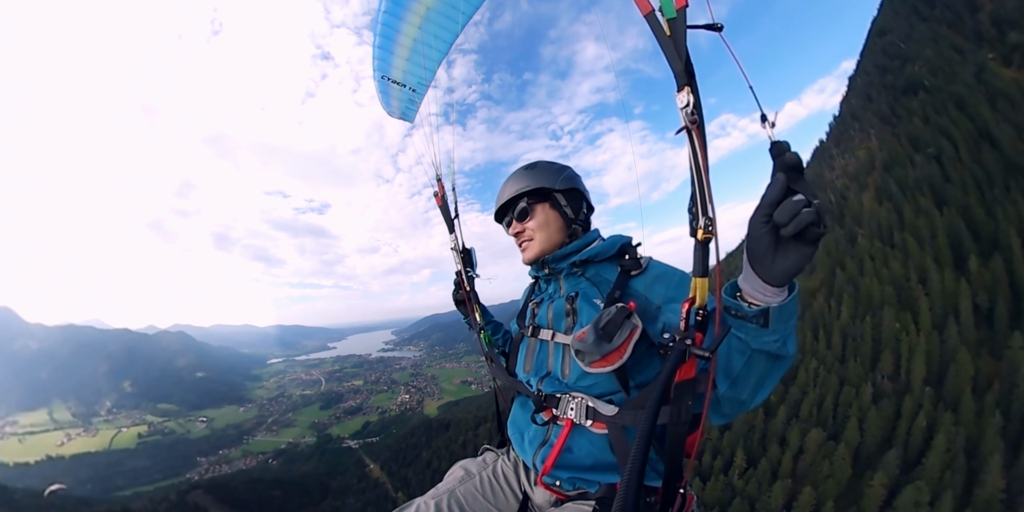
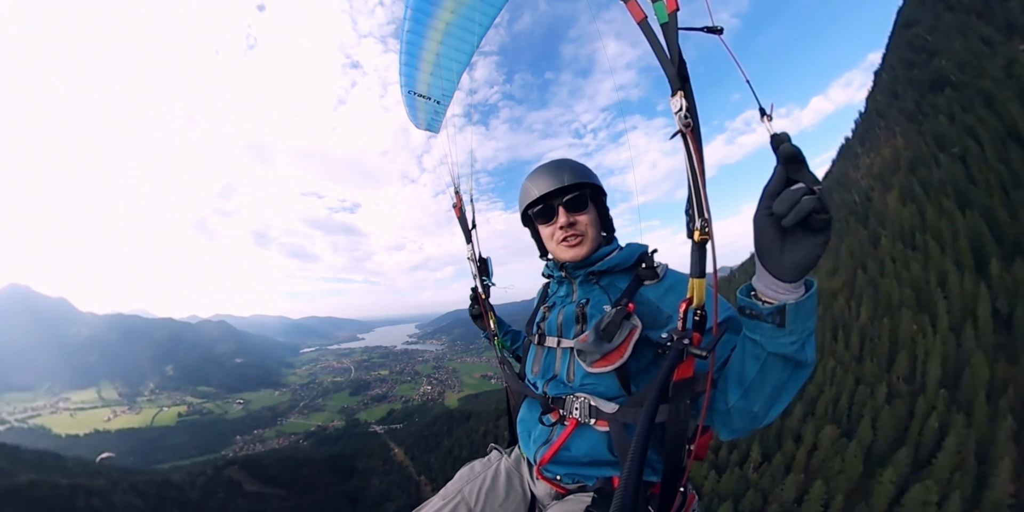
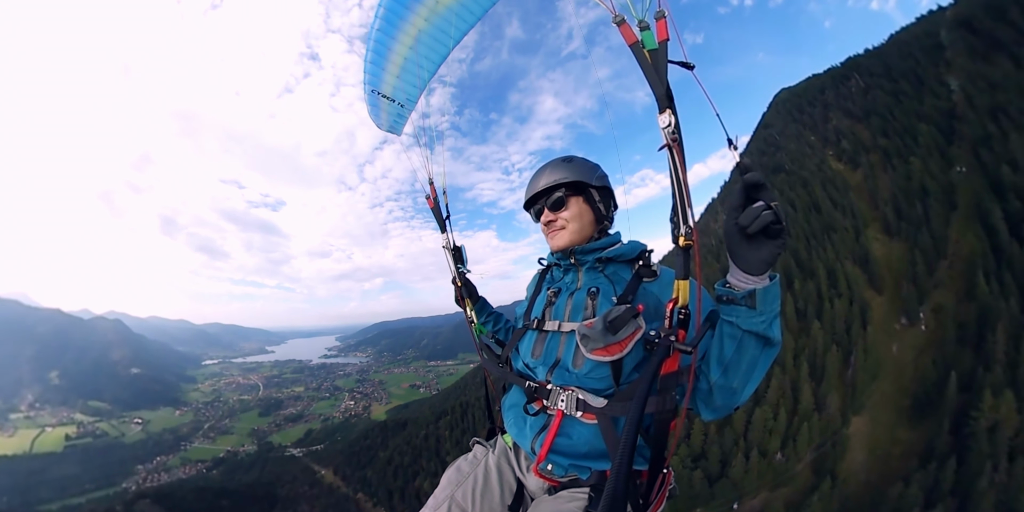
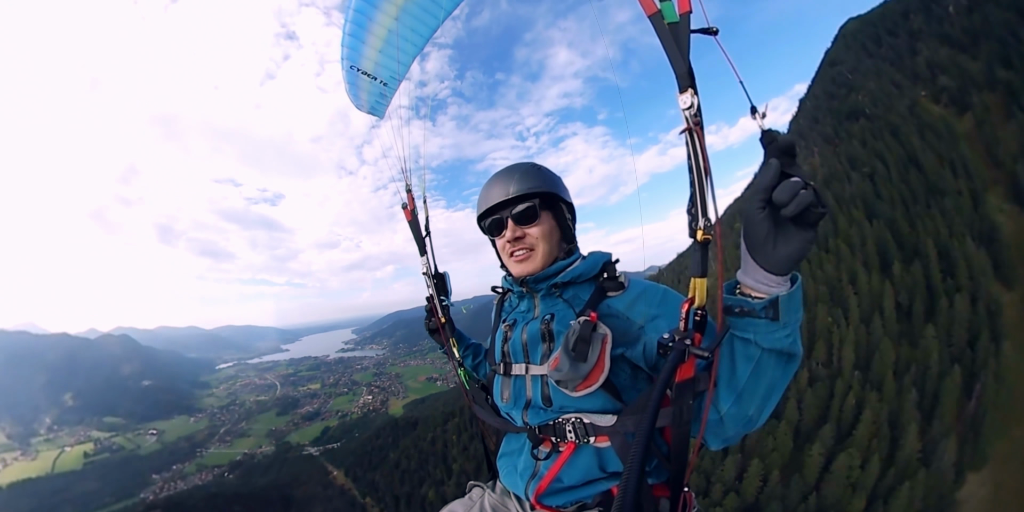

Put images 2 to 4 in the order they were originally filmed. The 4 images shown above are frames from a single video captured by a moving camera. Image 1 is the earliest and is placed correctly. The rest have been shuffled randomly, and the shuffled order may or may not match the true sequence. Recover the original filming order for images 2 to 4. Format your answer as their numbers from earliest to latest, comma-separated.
4, 2, 3
